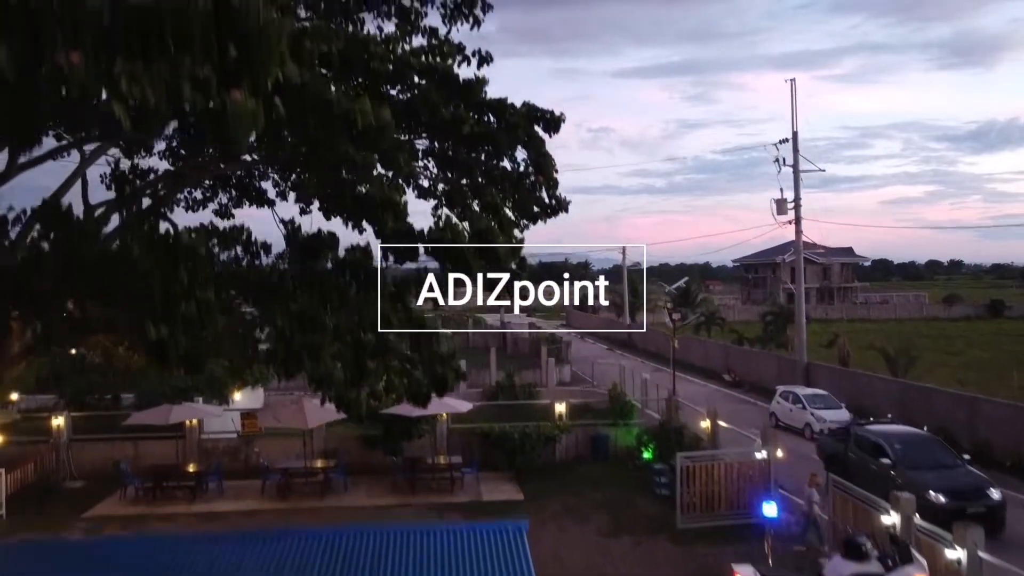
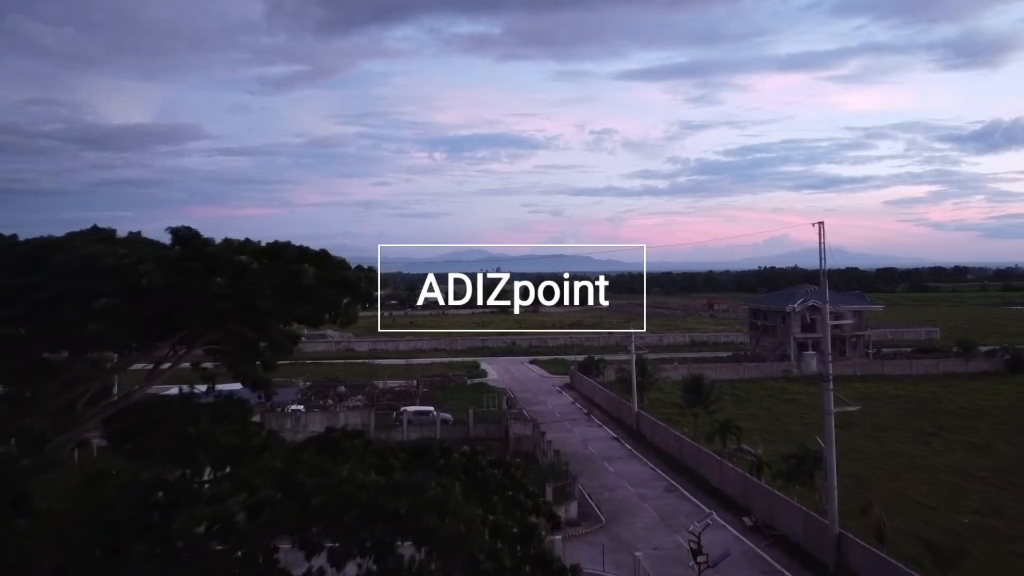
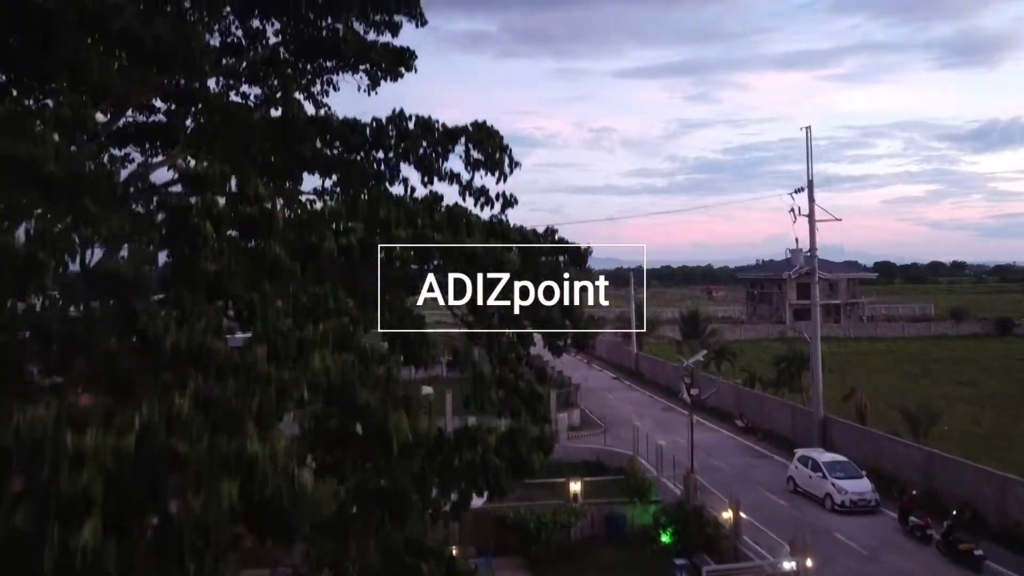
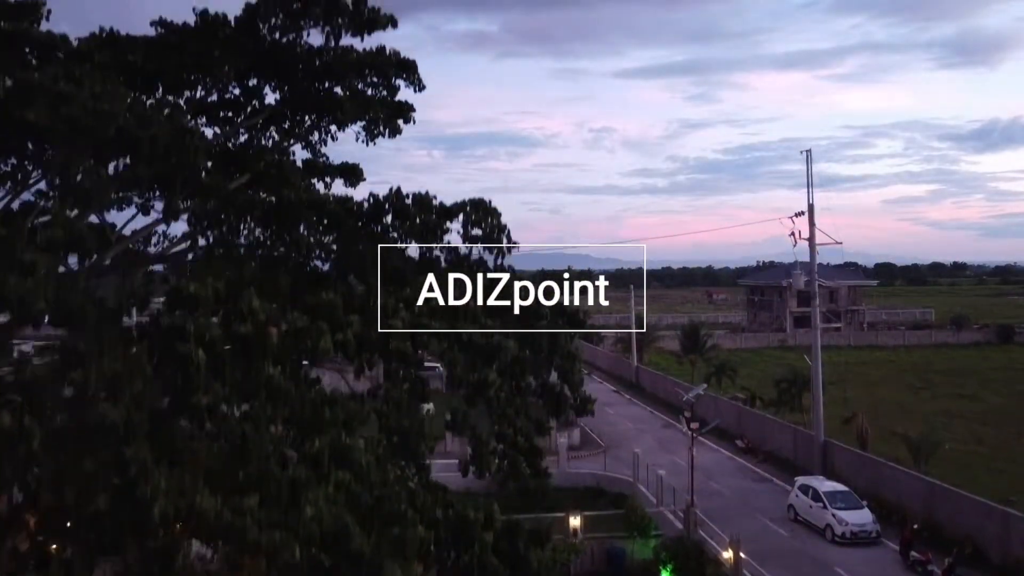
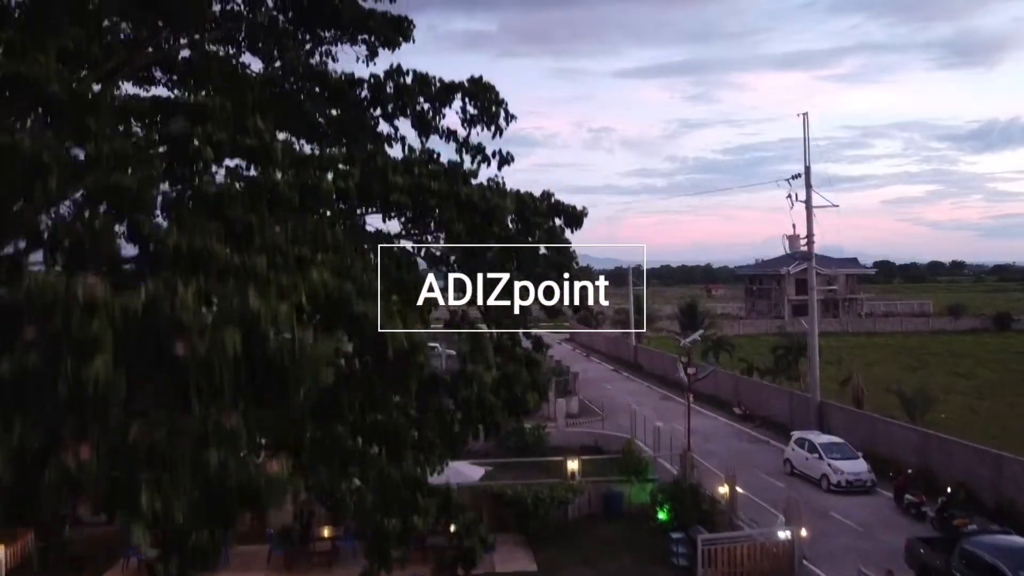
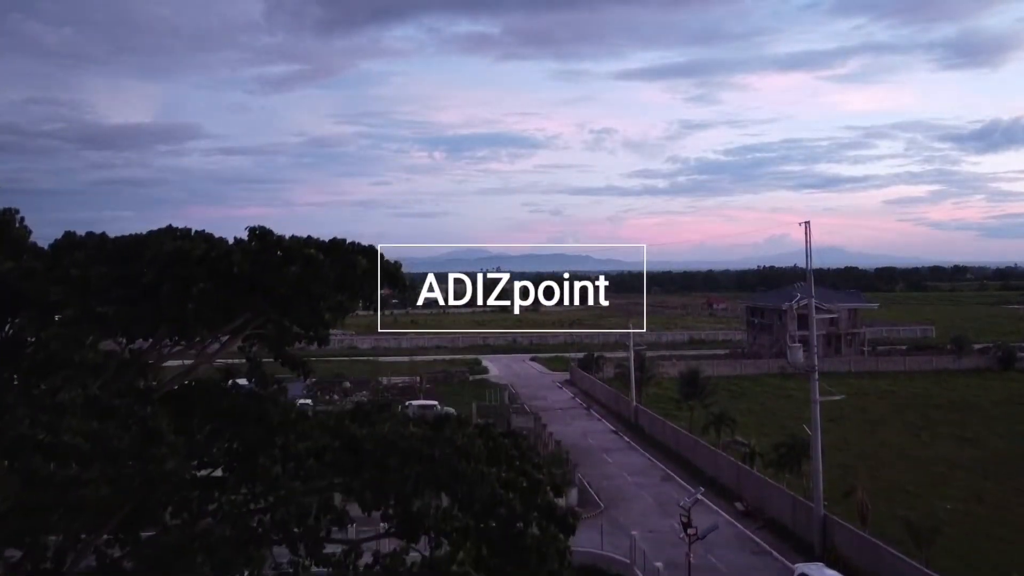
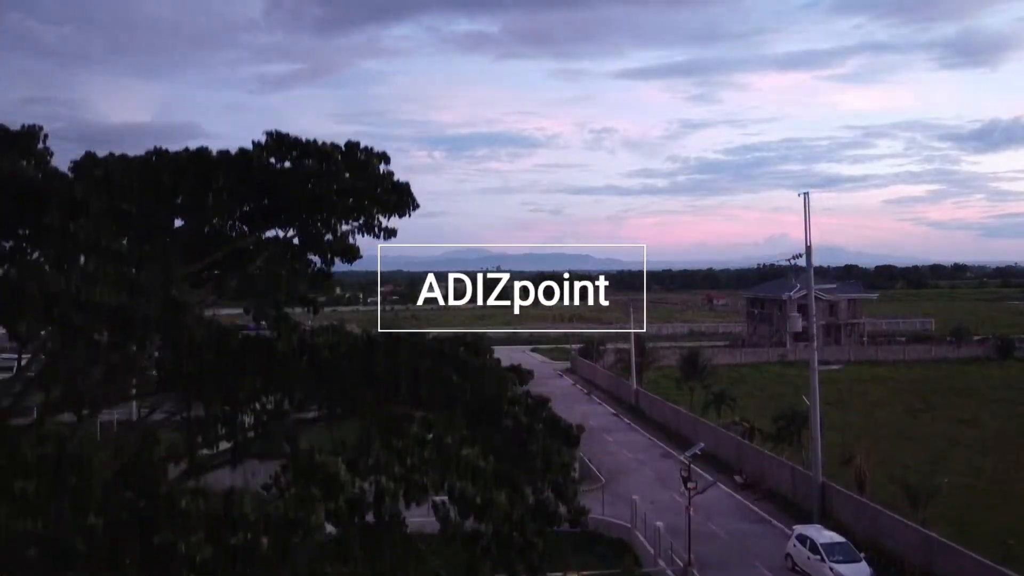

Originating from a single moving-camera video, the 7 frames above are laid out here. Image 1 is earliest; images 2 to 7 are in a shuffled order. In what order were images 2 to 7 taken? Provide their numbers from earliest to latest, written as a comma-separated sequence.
5, 3, 4, 7, 6, 2
